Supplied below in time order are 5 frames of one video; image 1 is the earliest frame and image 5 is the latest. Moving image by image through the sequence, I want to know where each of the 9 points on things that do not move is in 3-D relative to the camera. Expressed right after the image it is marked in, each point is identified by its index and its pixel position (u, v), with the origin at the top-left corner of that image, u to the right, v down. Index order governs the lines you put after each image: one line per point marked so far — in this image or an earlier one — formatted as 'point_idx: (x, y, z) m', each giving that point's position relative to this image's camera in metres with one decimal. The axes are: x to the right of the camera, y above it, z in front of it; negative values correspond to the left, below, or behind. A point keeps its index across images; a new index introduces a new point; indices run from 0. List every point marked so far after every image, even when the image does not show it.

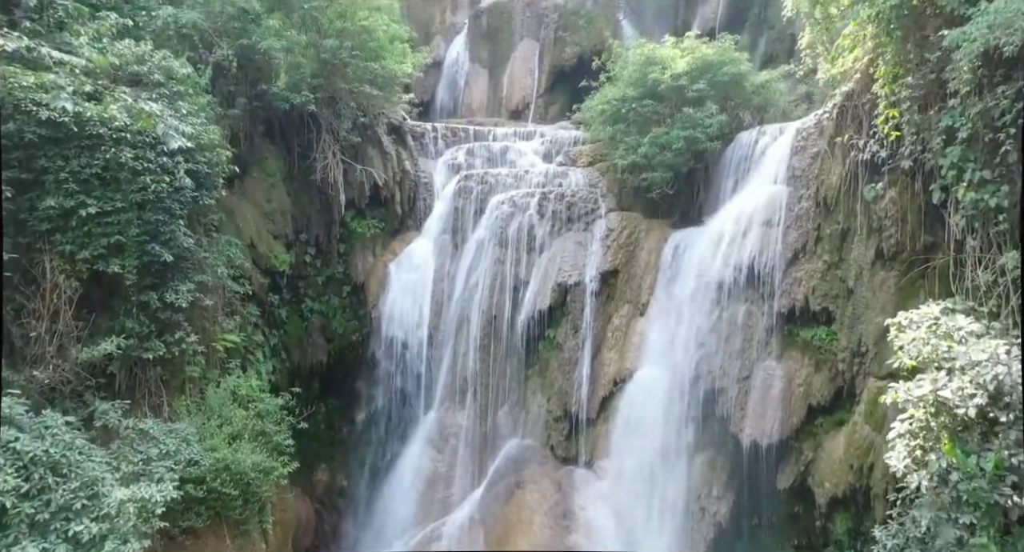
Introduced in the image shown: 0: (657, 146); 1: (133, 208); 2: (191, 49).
0: (+1.8, +1.6, +8.8) m
1: (-3.4, +0.6, +6.3) m
2: (-3.9, +2.7, +8.5) m
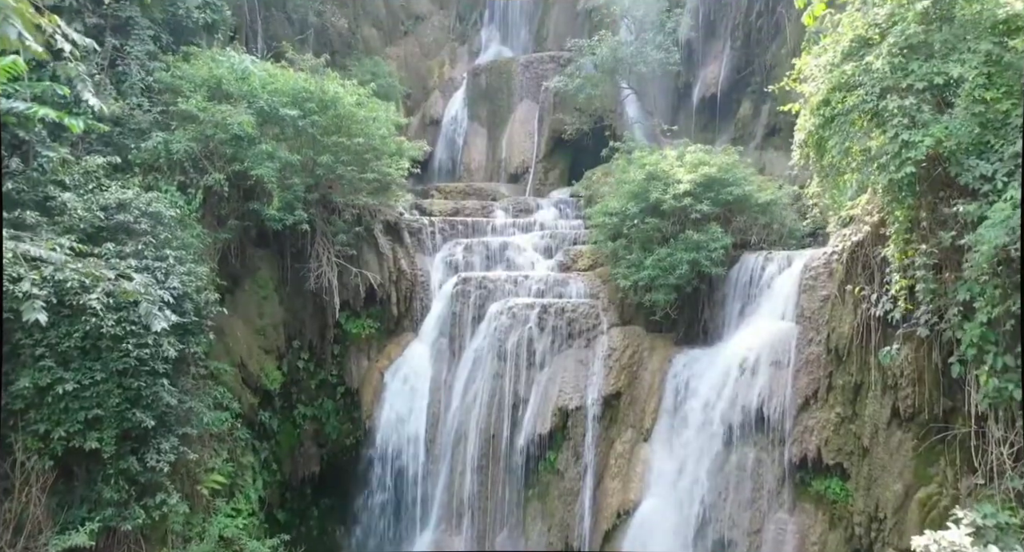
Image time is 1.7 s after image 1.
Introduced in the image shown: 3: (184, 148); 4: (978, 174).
0: (+1.8, +0.1, +8.5) m
1: (-3.4, -0.9, +6.0) m
2: (-3.9, +1.2, +8.3) m
3: (-3.8, +1.4, +8.2) m
4: (+3.6, +0.8, +5.4) m
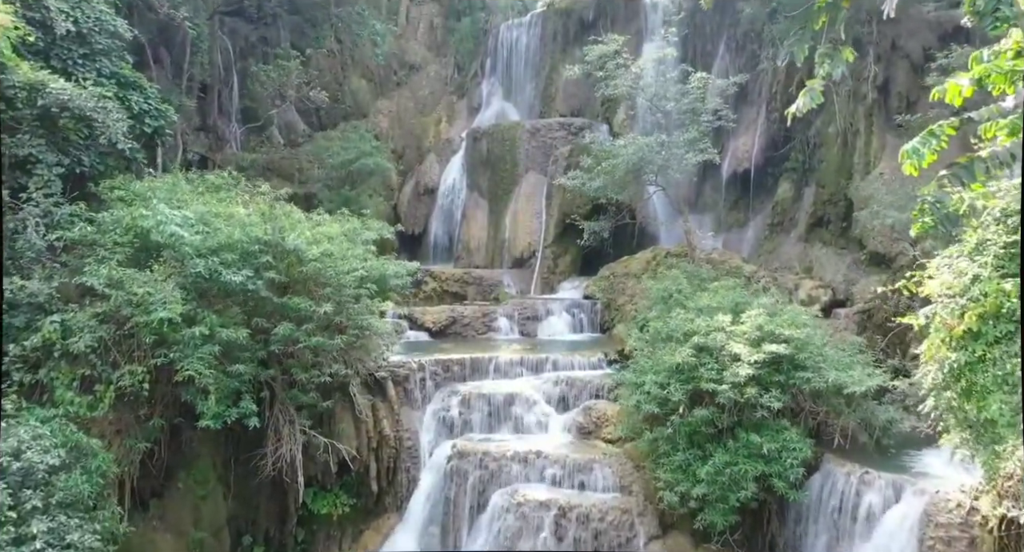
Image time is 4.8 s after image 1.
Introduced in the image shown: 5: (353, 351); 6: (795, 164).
0: (+1.9, -1.9, +6.5) m
1: (-3.3, -2.8, +4.0) m
2: (-3.8, -0.8, +6.3) m
3: (-3.7, -0.6, +6.1) m
4: (+3.7, -1.1, +3.4) m
5: (-1.9, -0.9, +8.2) m
6: (+5.5, +2.2, +13.7) m
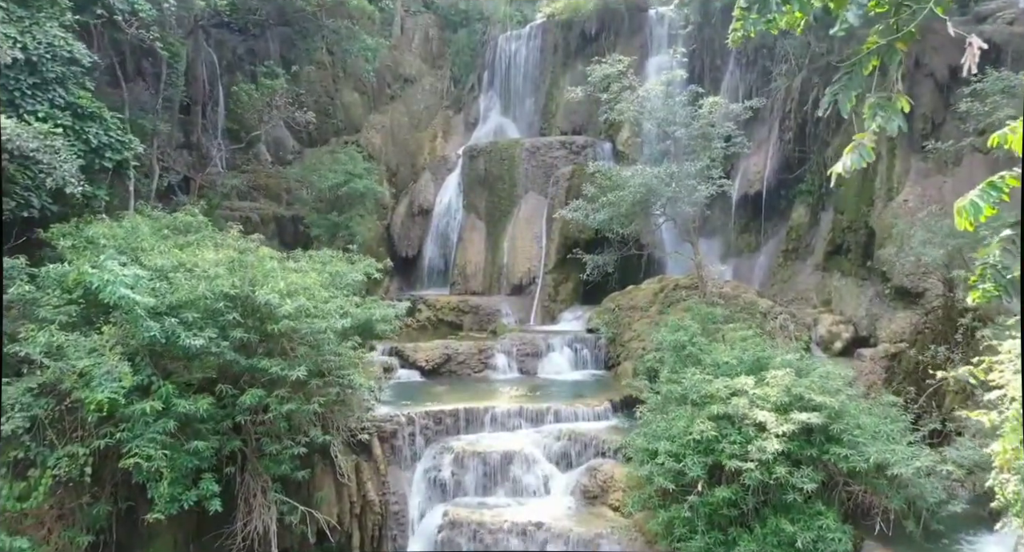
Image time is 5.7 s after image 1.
0: (+1.9, -2.4, +5.7) m
1: (-3.4, -3.4, +3.2) m
2: (-3.9, -1.4, +5.5) m
3: (-3.8, -1.1, +5.3) m
4: (+3.7, -1.7, +2.6) m
5: (-1.9, -1.4, +7.4) m
6: (+5.5, +1.6, +12.9) m
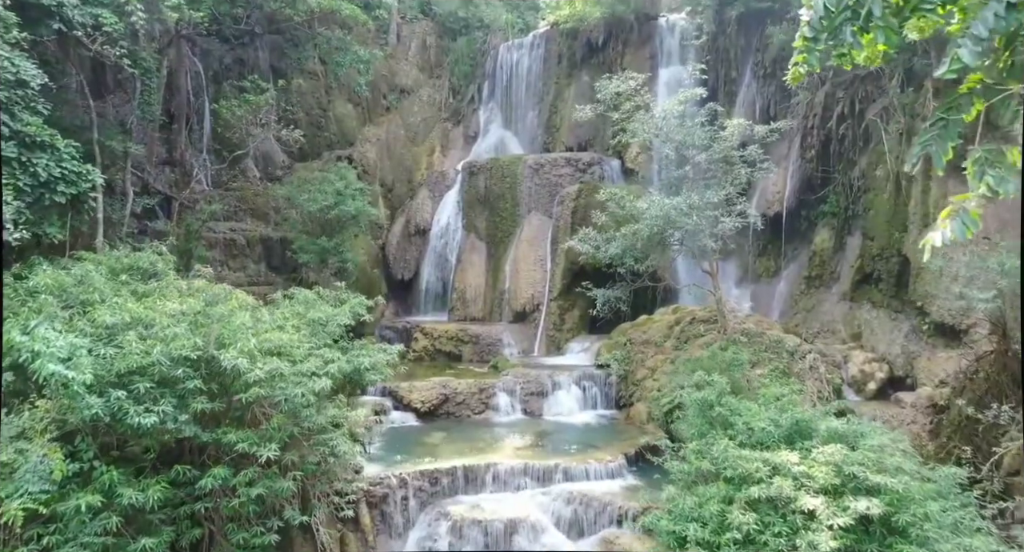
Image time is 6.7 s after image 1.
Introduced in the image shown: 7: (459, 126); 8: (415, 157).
0: (+1.9, -2.9, +4.8) m
1: (-3.3, -3.9, +2.3) m
2: (-3.8, -1.8, +4.6) m
3: (-3.7, -1.6, +4.4) m
4: (+3.7, -2.1, +1.7) m
5: (-1.8, -1.9, +6.5) m
6: (+5.5, +1.1, +12.0) m
7: (-1.5, +4.1, +19.1) m
8: (-2.5, +3.1, +18.1) m
